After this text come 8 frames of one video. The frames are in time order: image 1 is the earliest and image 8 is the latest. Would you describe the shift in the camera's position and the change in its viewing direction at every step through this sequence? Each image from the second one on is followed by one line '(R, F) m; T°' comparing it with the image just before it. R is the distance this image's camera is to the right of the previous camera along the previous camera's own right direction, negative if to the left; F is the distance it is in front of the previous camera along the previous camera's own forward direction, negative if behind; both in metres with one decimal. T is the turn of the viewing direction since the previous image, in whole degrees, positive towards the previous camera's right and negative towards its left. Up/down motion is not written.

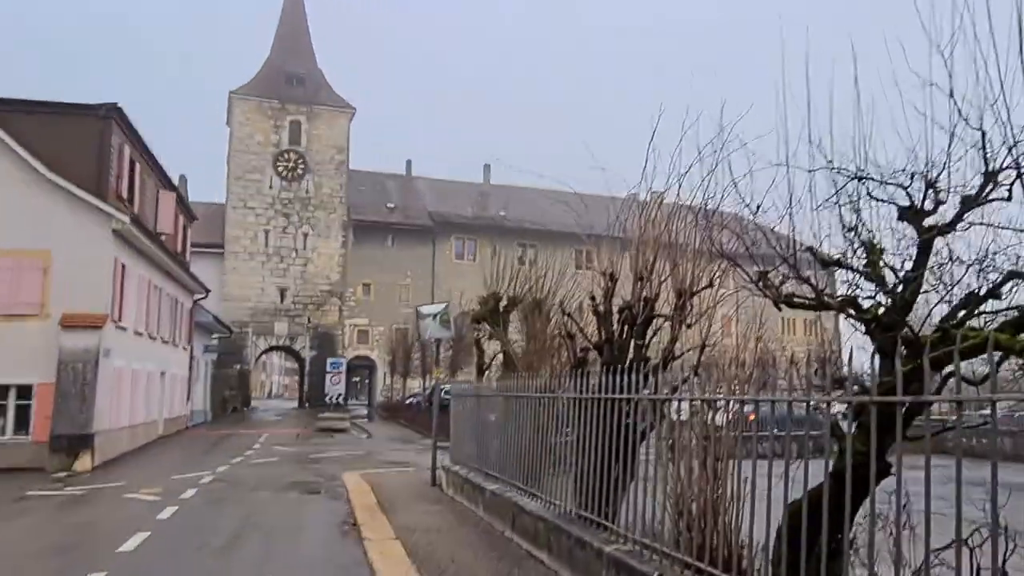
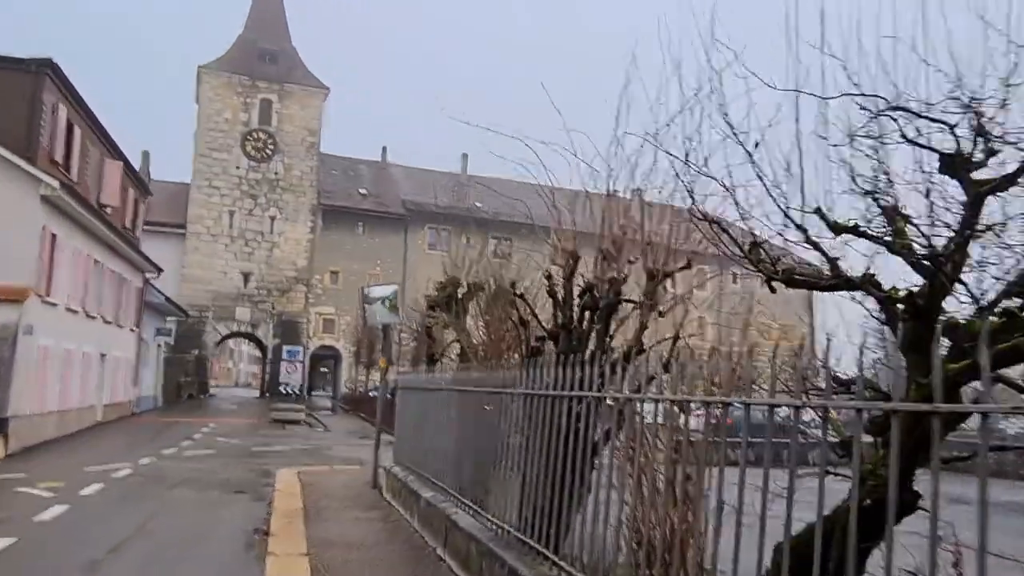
(+0.4, +1.4) m; +2°
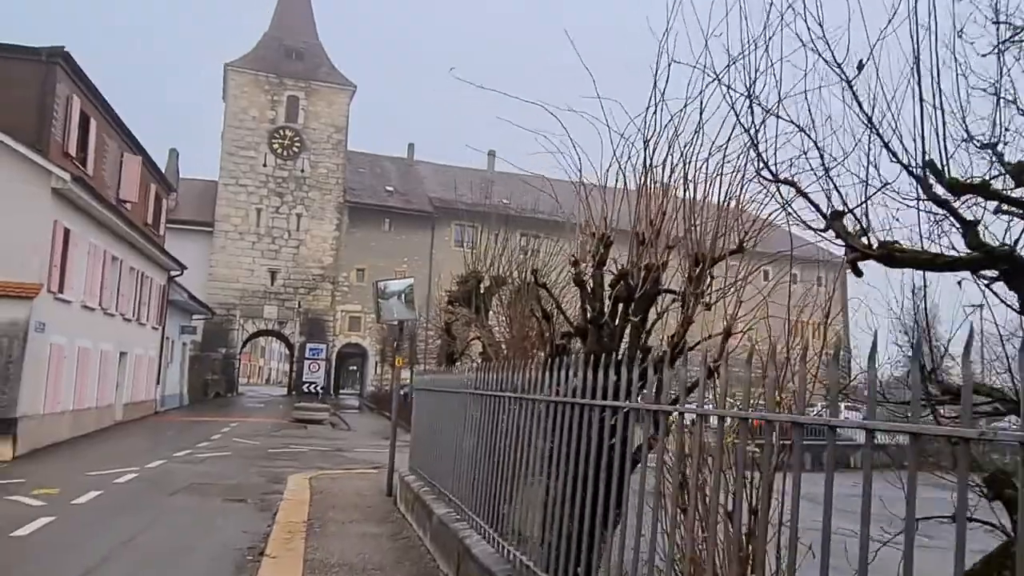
(+0.1, +1.1) m; -2°
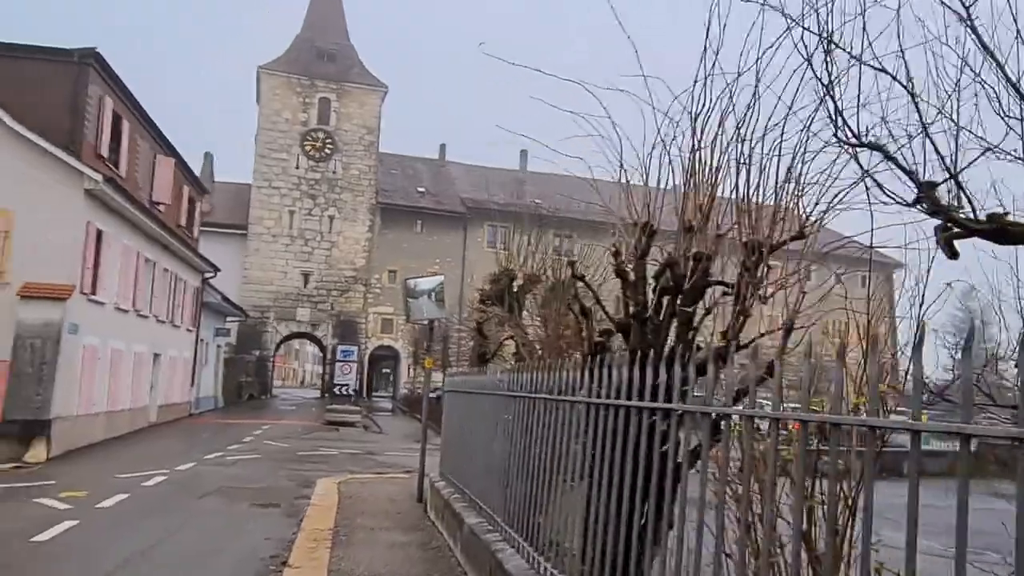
(0.0, +0.5) m; -3°
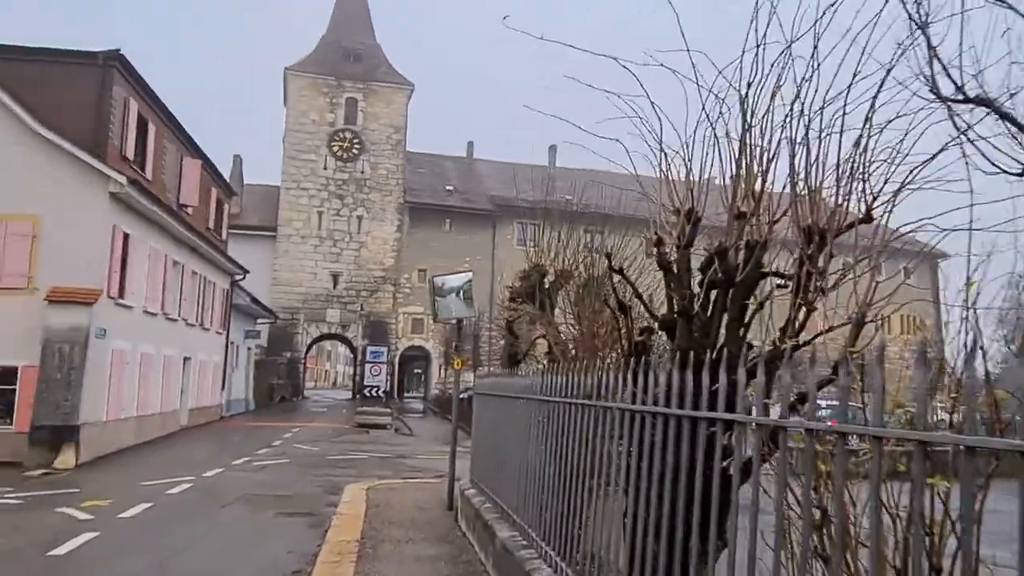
(0.0, +0.6) m; -2°
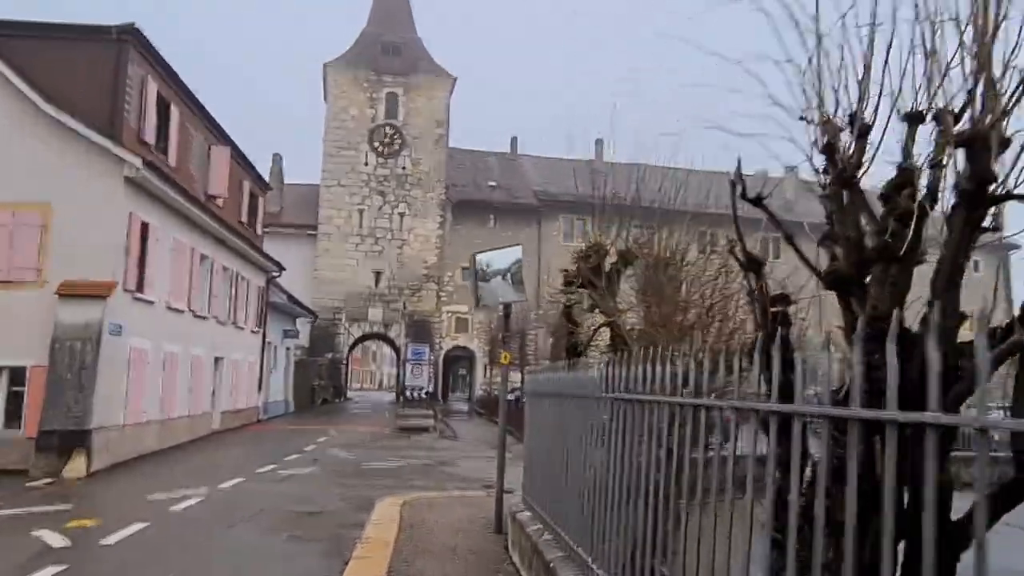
(-0.2, +2.0) m; -4°
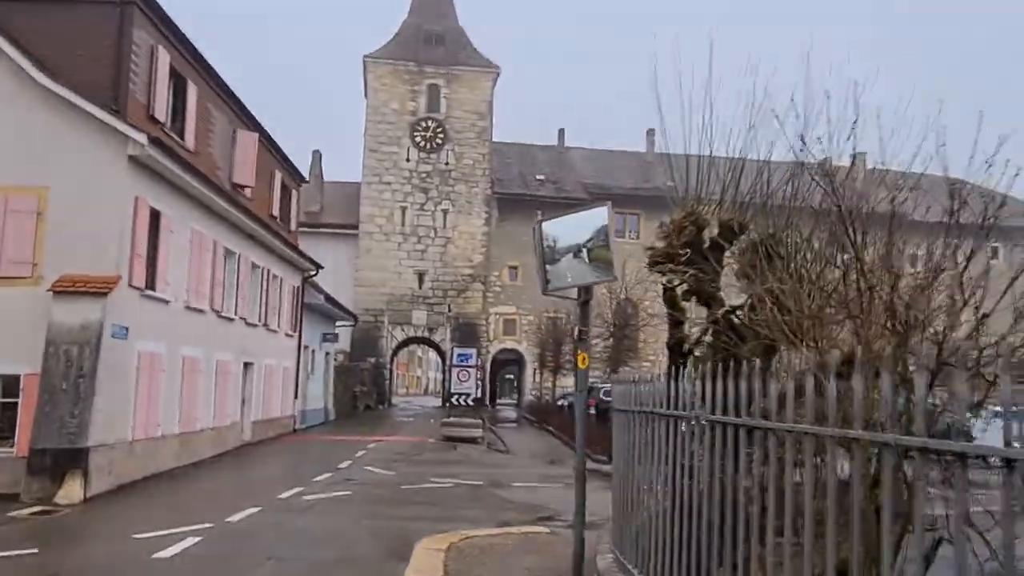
(-0.4, +2.6) m; -4°
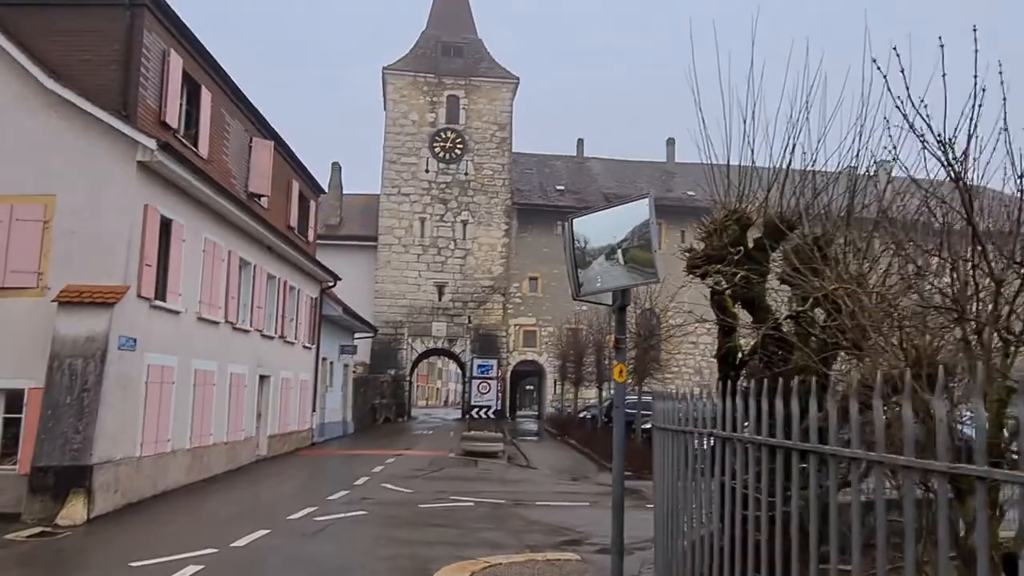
(-0.1, +0.7) m; -2°
